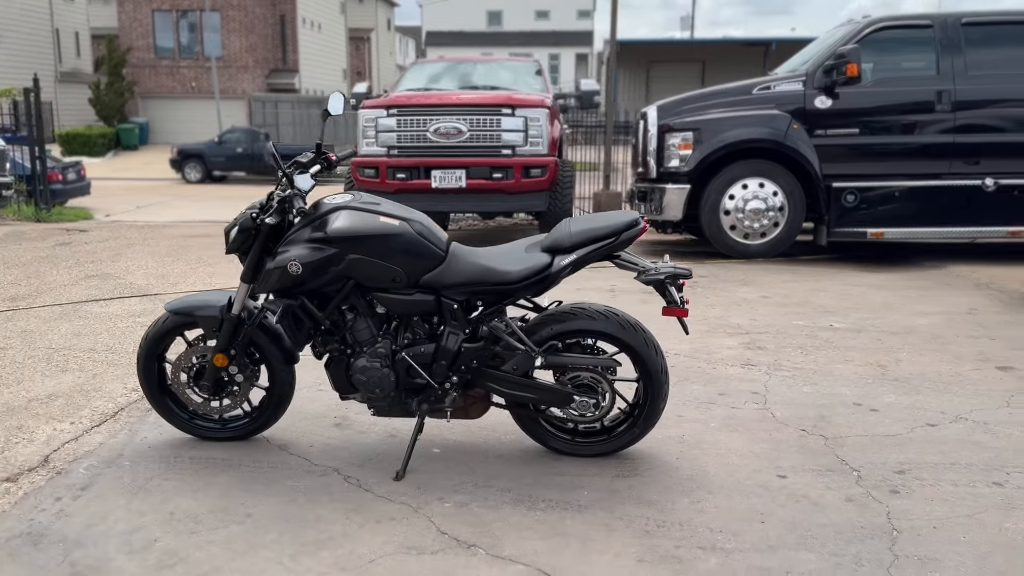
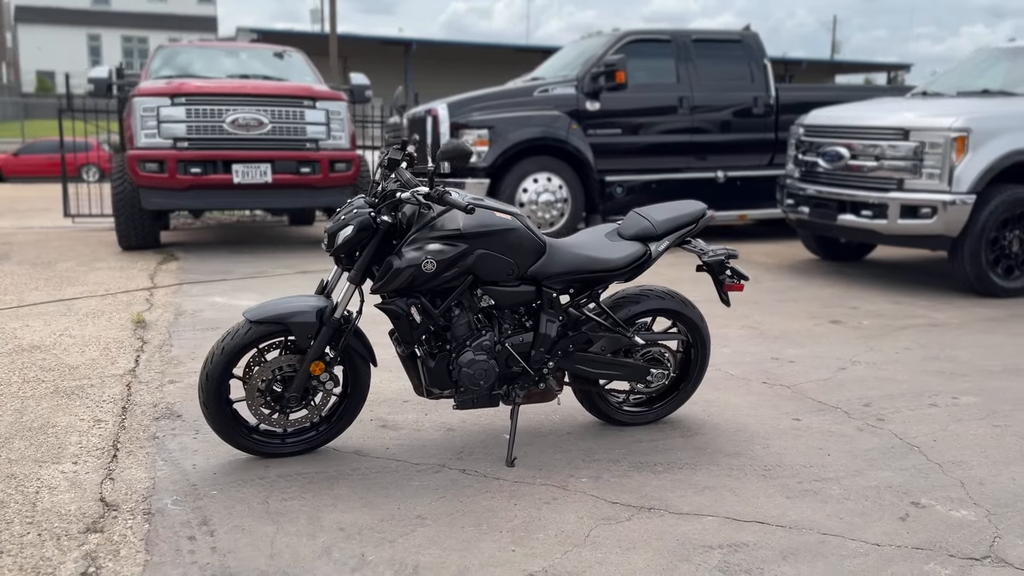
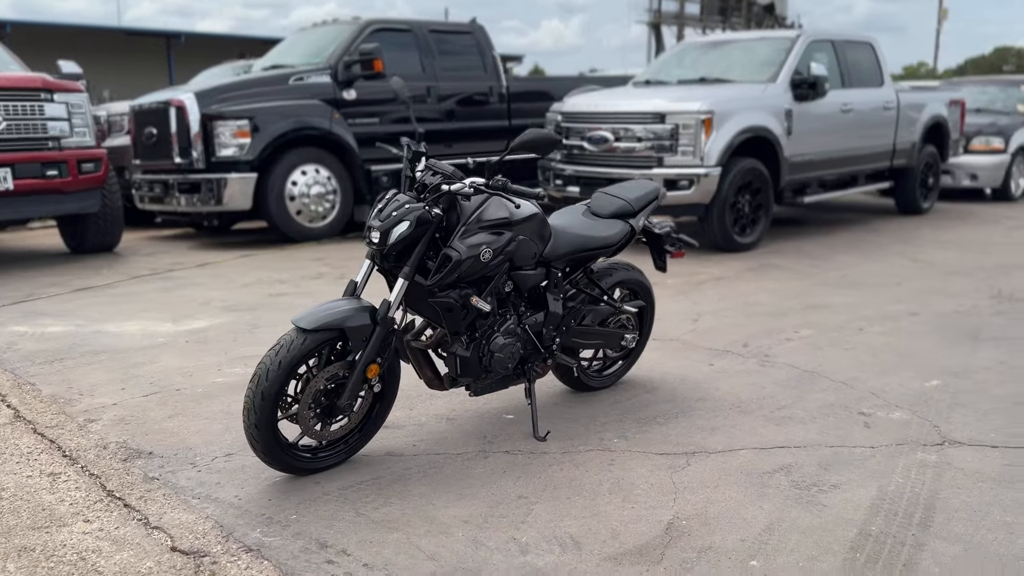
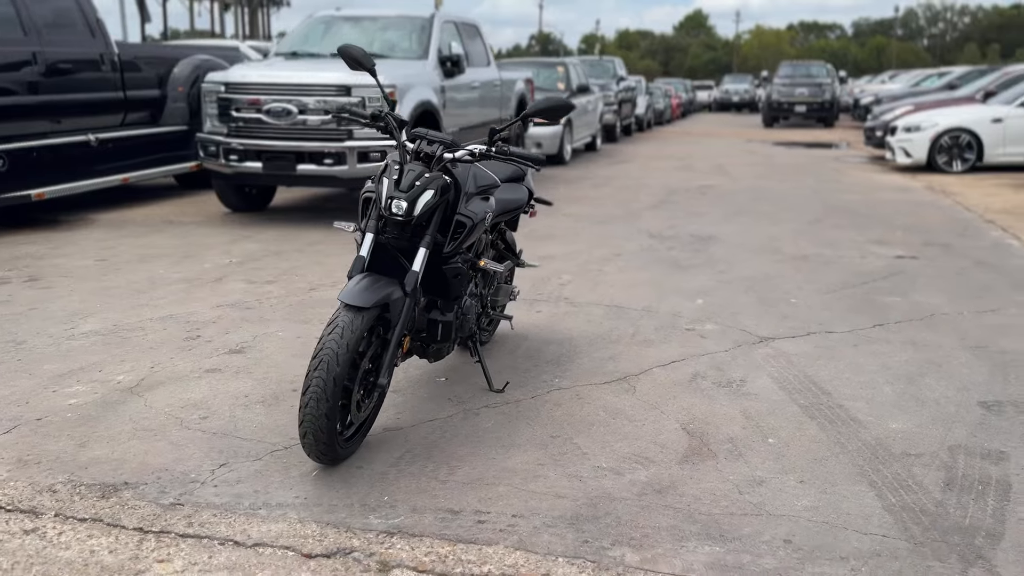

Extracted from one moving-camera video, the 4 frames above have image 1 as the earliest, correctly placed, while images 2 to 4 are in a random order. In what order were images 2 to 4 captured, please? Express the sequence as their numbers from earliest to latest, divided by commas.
2, 3, 4
